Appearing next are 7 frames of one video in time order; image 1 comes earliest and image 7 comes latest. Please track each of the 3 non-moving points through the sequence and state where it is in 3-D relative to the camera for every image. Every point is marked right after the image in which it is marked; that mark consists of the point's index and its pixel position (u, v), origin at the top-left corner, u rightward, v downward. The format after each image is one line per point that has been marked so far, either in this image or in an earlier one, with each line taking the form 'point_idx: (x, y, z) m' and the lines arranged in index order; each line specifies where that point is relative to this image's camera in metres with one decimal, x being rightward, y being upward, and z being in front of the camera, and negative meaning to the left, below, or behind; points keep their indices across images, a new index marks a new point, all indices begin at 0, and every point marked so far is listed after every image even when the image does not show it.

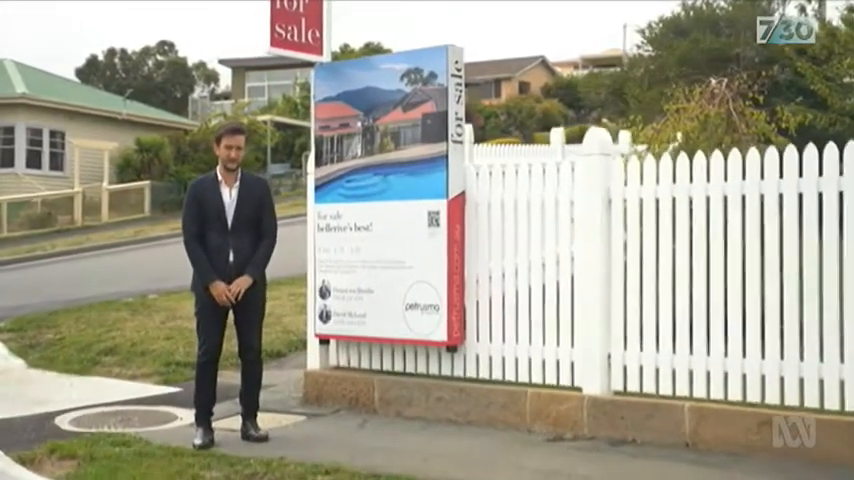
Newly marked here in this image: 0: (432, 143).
0: (0.0, +0.7, +8.0) m
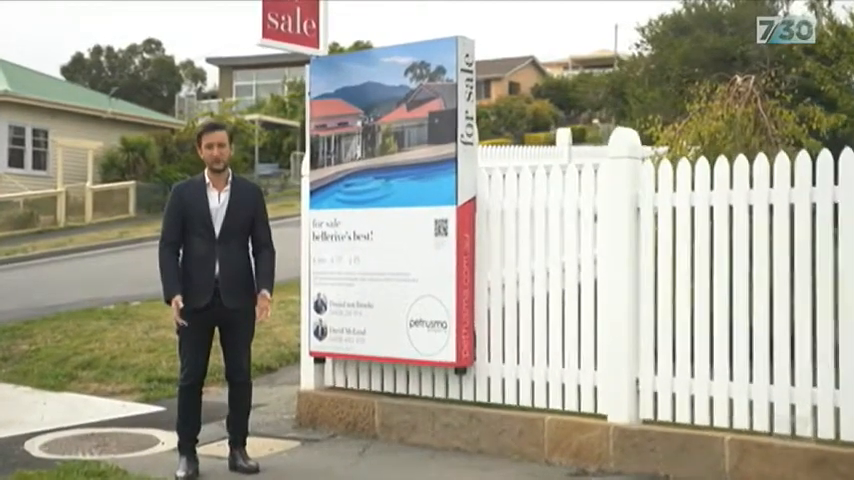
0: (+0.1, +0.6, +7.3) m
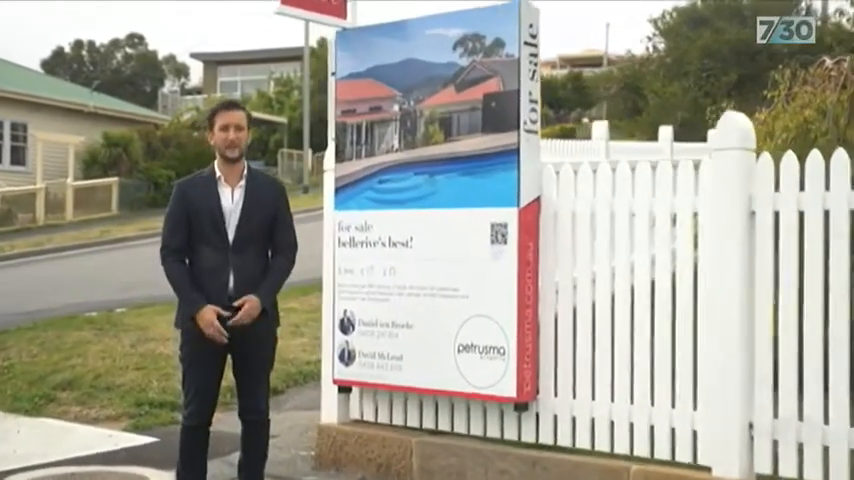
0: (+0.4, +0.6, +6.0) m
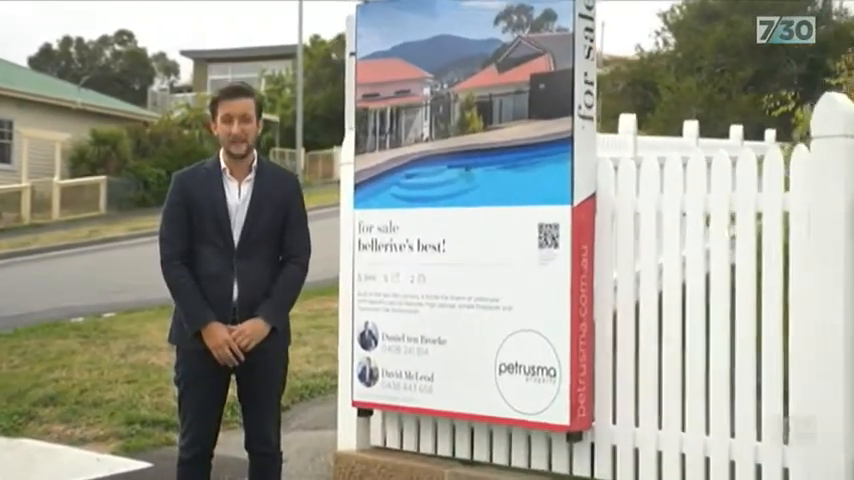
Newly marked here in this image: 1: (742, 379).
0: (+0.5, +0.5, +5.2) m
1: (+1.3, -0.6, +4.8) m
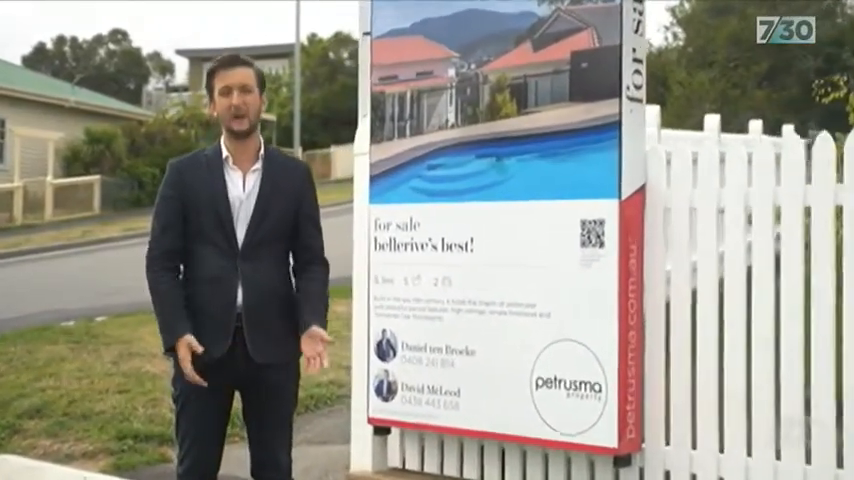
0: (+0.7, +0.5, +4.6) m
1: (+1.4, -0.6, +4.2) m
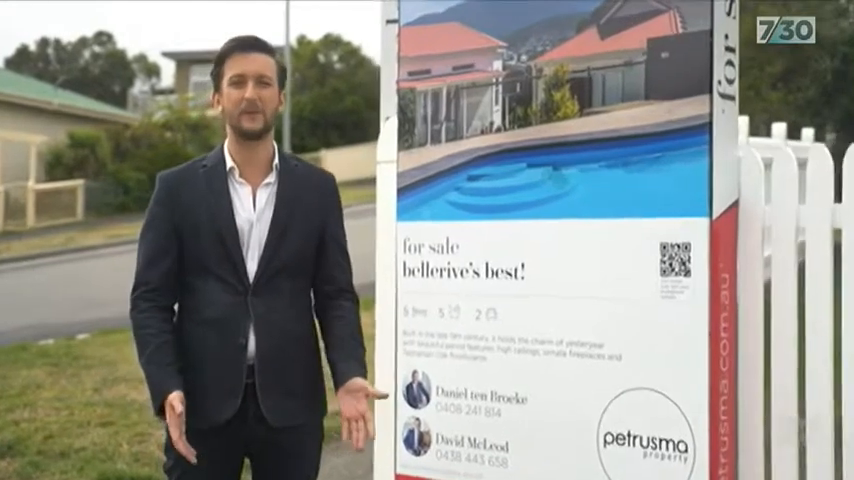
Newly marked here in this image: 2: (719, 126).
0: (+0.8, +0.5, +3.8) m
1: (+1.6, -0.7, +3.4) m
2: (+1.0, +0.4, +3.7) m
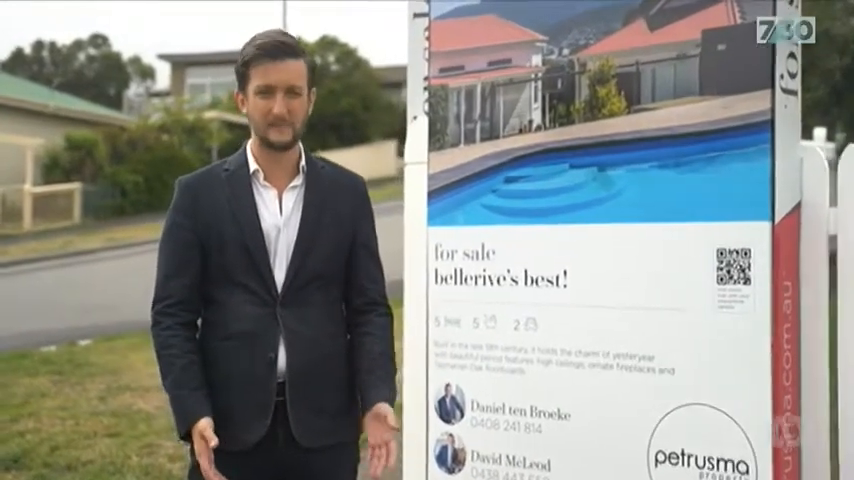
0: (+0.9, +0.4, +3.6) m
1: (+1.7, -0.7, +3.2) m
2: (+1.1, +0.4, +3.5) m
